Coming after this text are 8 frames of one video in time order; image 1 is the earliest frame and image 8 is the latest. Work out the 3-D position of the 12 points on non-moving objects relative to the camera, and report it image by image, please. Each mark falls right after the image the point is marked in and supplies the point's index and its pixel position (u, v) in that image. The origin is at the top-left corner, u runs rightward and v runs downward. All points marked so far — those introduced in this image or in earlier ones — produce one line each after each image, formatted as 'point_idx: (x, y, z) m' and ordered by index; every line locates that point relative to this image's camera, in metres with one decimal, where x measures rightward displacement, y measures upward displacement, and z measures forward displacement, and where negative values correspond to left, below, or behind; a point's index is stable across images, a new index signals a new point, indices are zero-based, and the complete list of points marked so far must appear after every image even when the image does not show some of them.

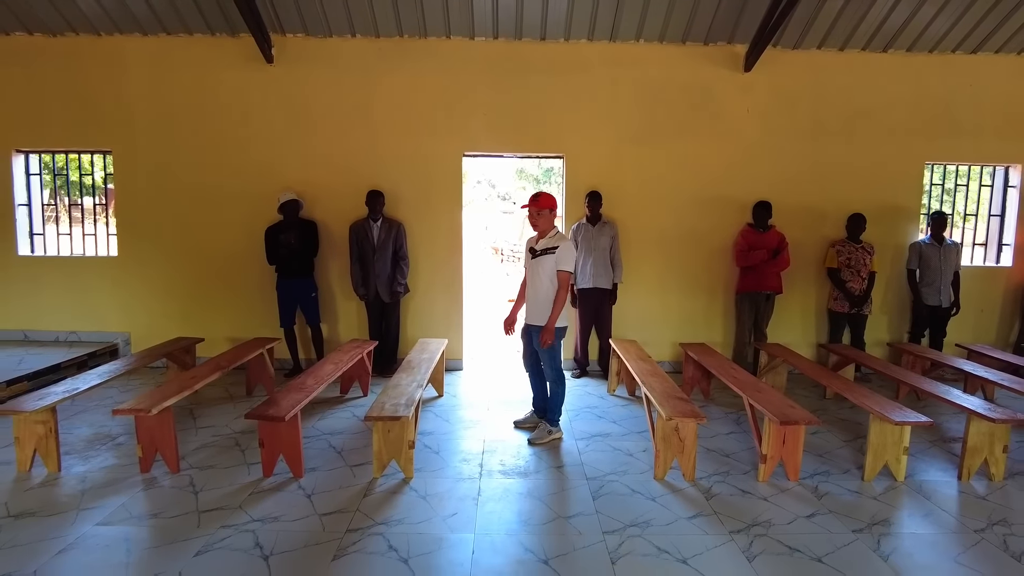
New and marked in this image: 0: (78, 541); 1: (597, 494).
0: (-1.7, -1.0, +2.6) m
1: (+0.4, -1.0, +3.0) m
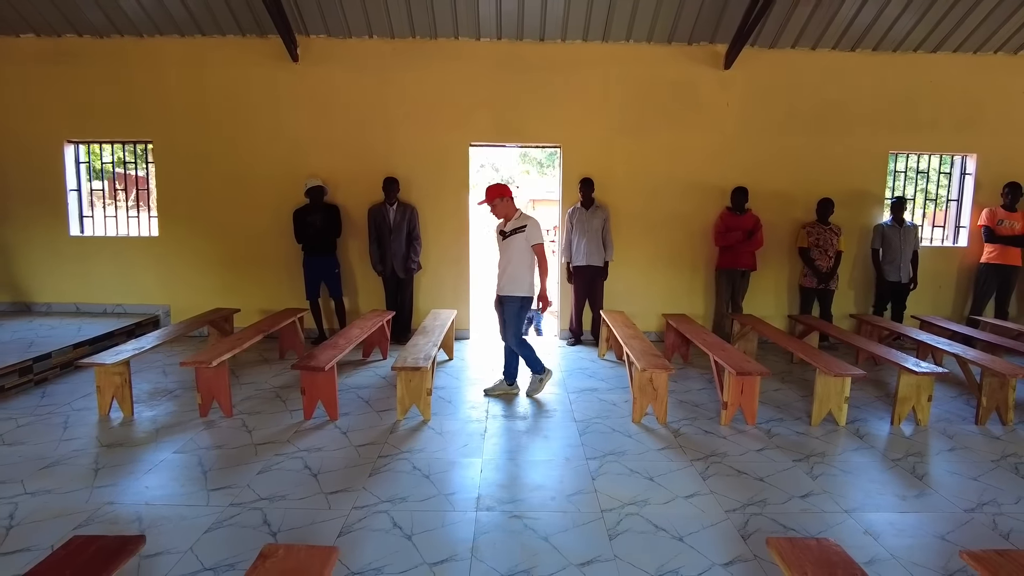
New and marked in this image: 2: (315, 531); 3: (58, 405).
0: (-1.7, -0.9, +3.2) m
1: (+0.4, -0.8, +3.6) m
2: (-0.8, -1.0, +2.5) m
3: (-2.9, -0.7, +4.0) m
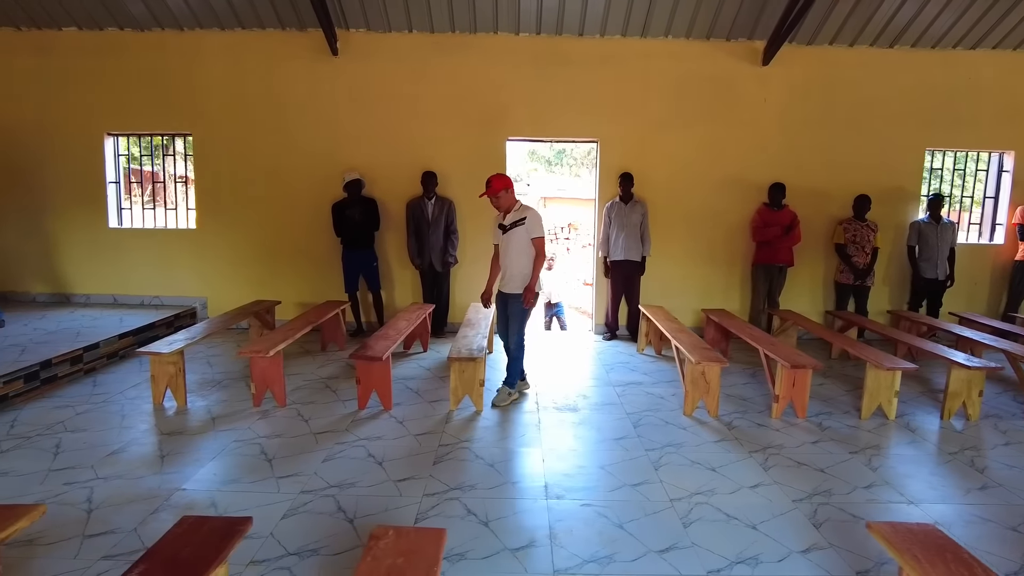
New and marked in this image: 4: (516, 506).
0: (-1.4, -0.8, +3.3) m
1: (+0.7, -0.8, +3.6) m
2: (-0.5, -0.9, +2.6) m
3: (-2.6, -0.7, +4.1) m
4: (0.0, -0.9, +2.7) m
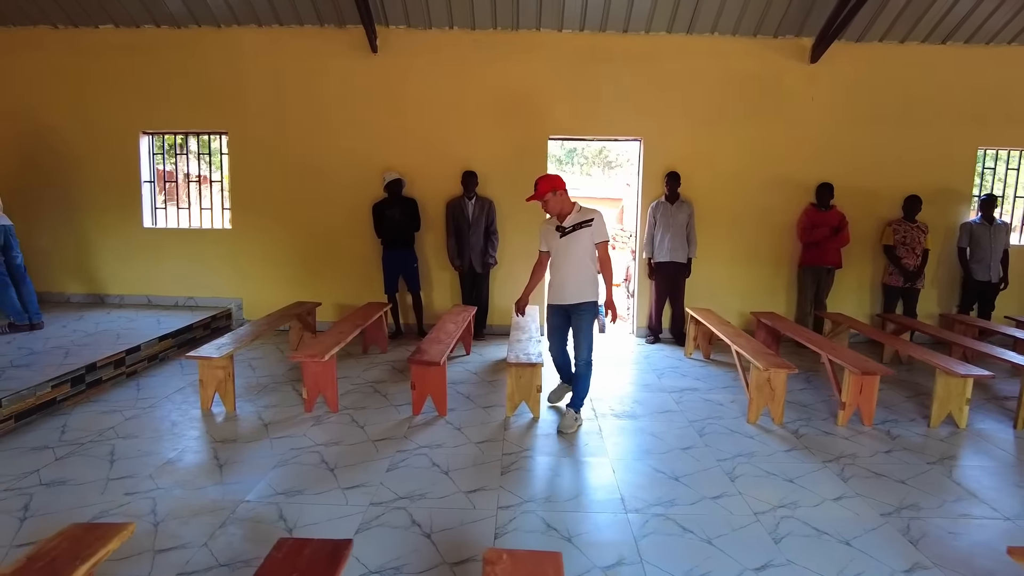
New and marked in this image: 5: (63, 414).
0: (-1.1, -0.8, +3.2) m
1: (+1.1, -0.8, +3.5) m
2: (-0.2, -1.0, +2.5) m
3: (-2.2, -0.7, +4.0) m
4: (+0.4, -1.0, +2.6) m
5: (-2.6, -0.7, +3.7) m
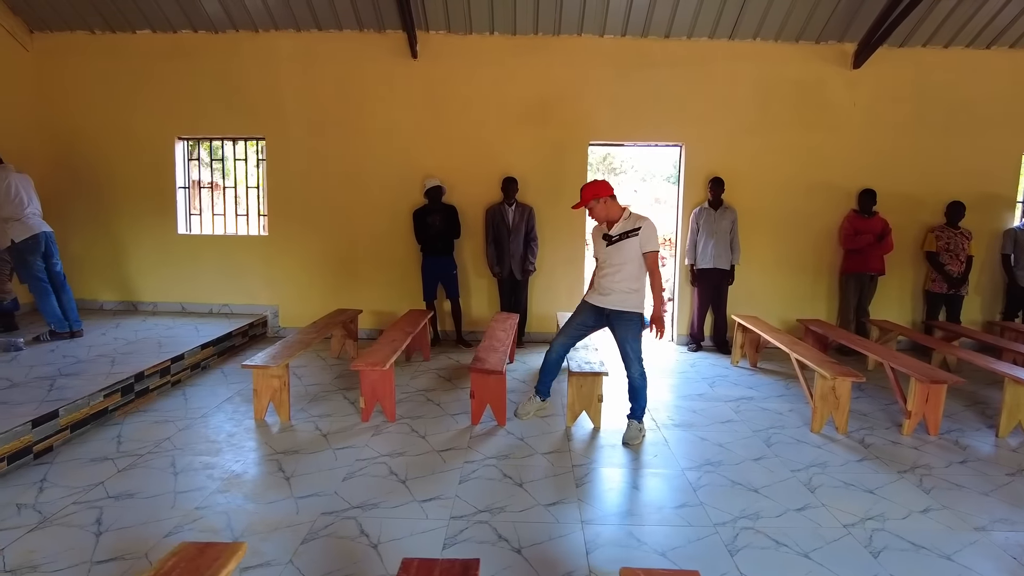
0: (-0.8, -0.9, +3.1) m
1: (+1.4, -0.8, +3.5) m
2: (+0.2, -1.0, +2.4) m
3: (-1.9, -0.7, +3.9) m
4: (+0.7, -1.0, +2.6) m
5: (-2.3, -0.8, +3.6) m
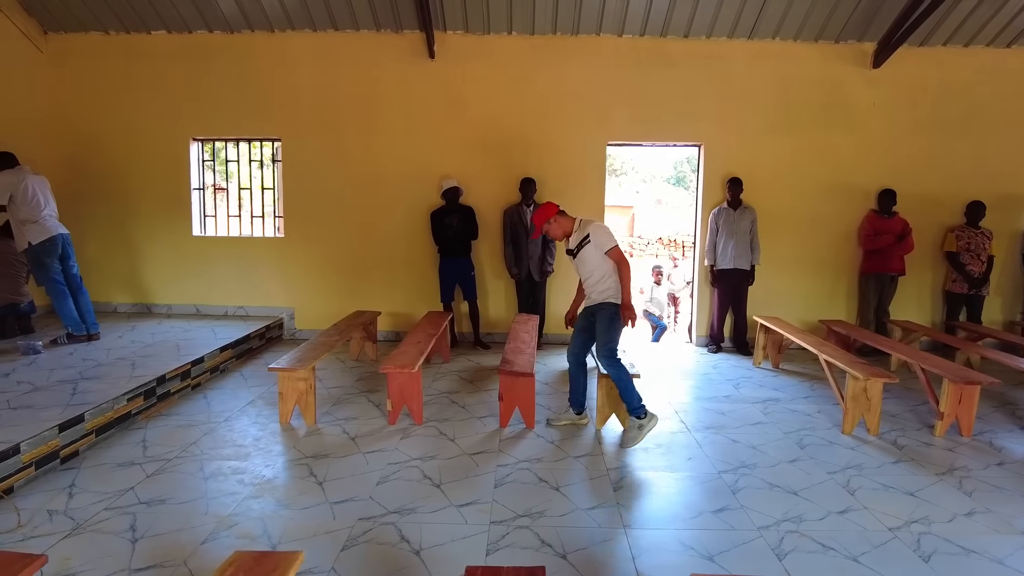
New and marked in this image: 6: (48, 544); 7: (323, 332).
0: (-0.6, -0.9, +3.1) m
1: (+1.6, -0.8, +3.4) m
2: (+0.4, -1.0, +2.4) m
3: (-1.7, -0.7, +3.9) m
4: (+0.9, -1.0, +2.5) m
5: (-2.1, -0.8, +3.6) m
6: (-1.8, -1.0, +2.4) m
7: (-1.3, -0.3, +4.4) m
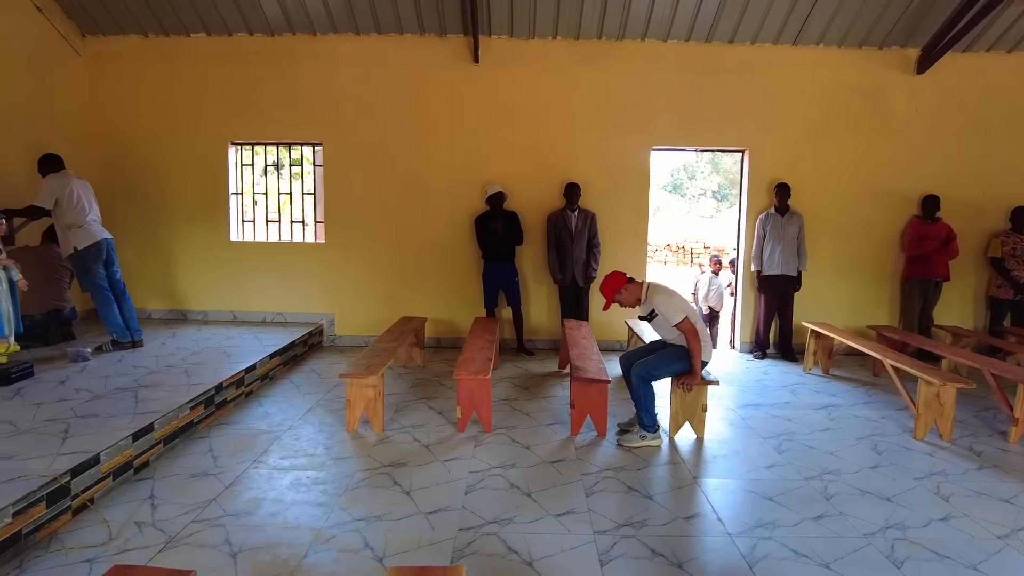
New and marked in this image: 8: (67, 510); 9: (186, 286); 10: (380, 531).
0: (-0.2, -0.9, +3.0) m
1: (+2.0, -0.9, +3.4) m
2: (+0.8, -1.0, +2.3) m
3: (-1.3, -0.8, +3.8) m
4: (+1.3, -1.0, +2.5) m
5: (-1.7, -0.8, +3.5) m
6: (-1.3, -1.0, +2.3) m
7: (-0.9, -0.3, +4.3) m
8: (-1.8, -0.9, +2.6) m
9: (-2.9, 0.0, +5.6) m
10: (-0.5, -1.0, +2.5) m
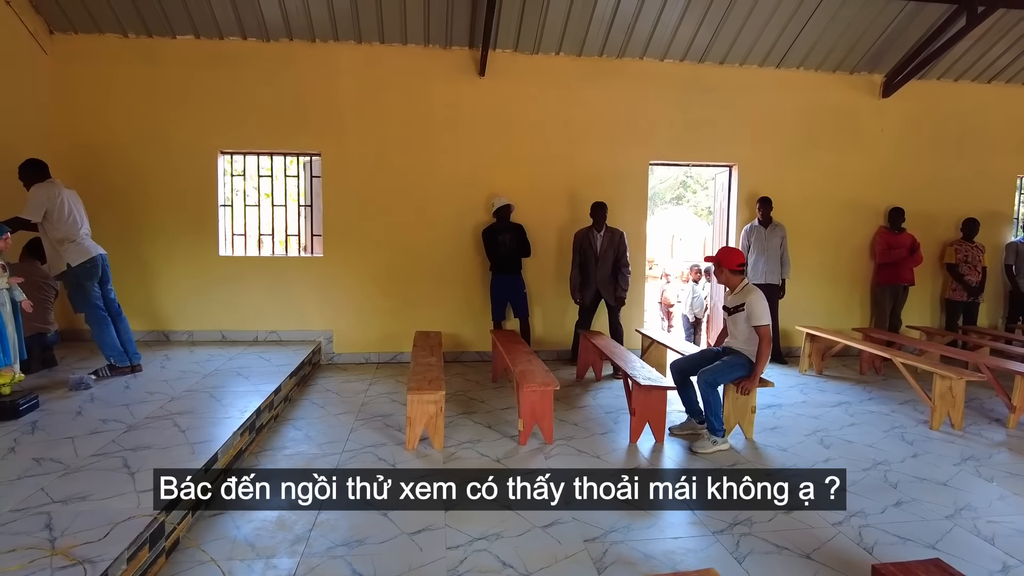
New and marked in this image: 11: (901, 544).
0: (+0.2, -0.9, +3.0) m
1: (+2.3, -0.9, +3.7) m
2: (+1.3, -1.0, +2.5) m
3: (-1.0, -0.9, +3.6) m
4: (+1.8, -1.0, +2.7) m
5: (-1.3, -0.9, +3.3) m
6: (-0.8, -1.0, +2.2) m
7: (-0.7, -0.4, +4.2) m
8: (-1.3, -1.0, +2.3) m
9: (-2.8, -0.1, +5.2) m
10: (0.0, -1.0, +2.5) m
11: (+1.6, -1.0, +2.5) m
